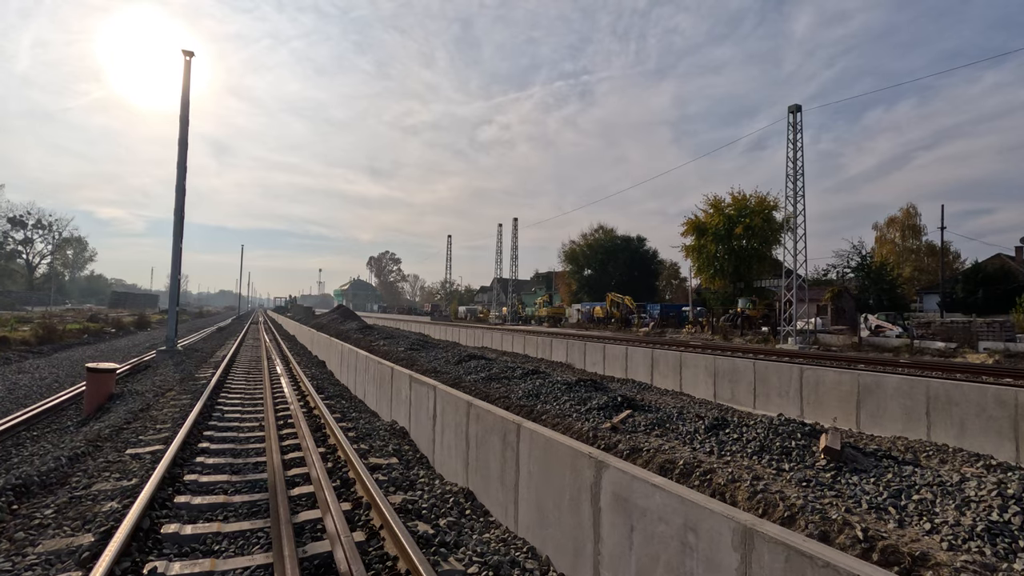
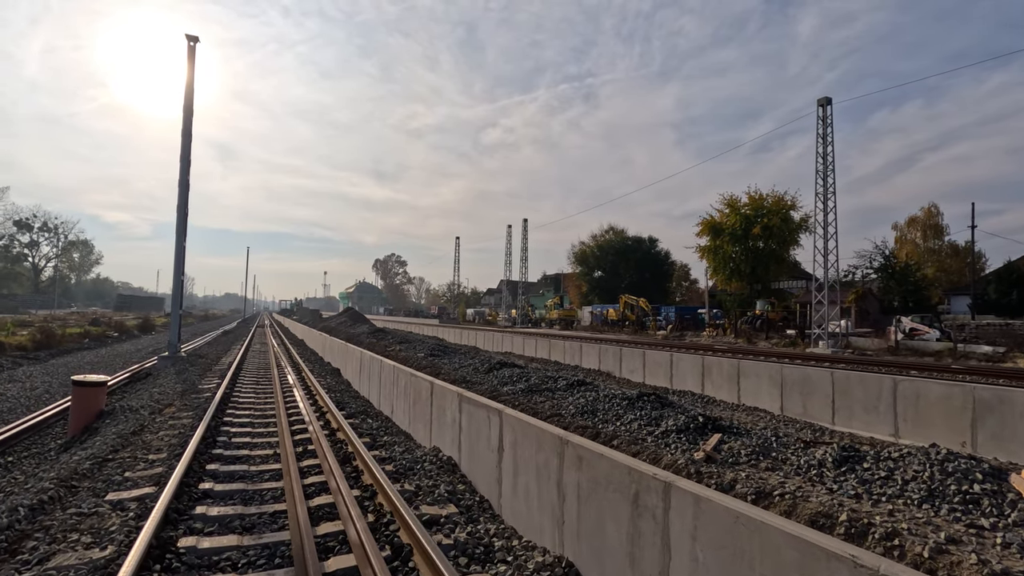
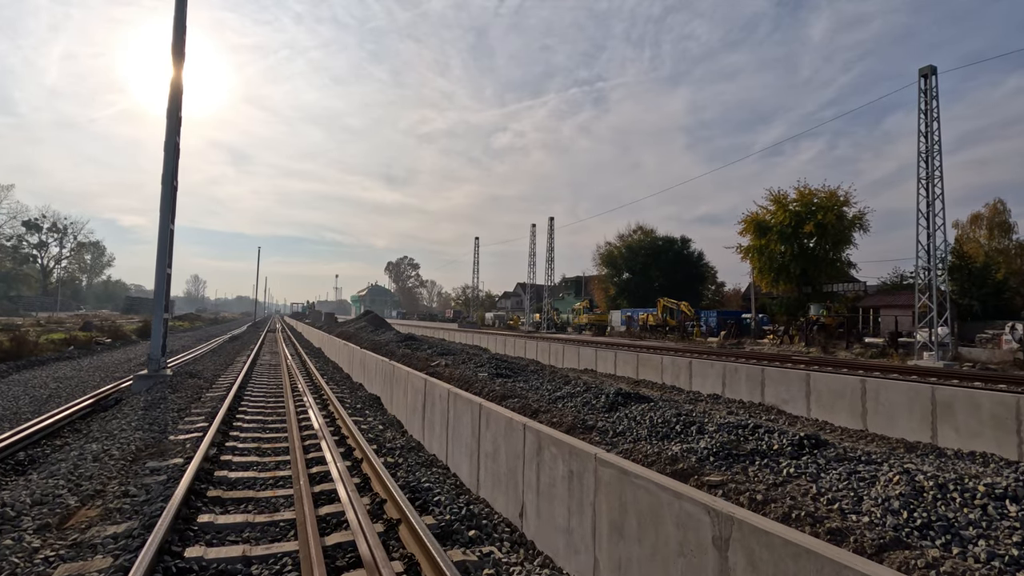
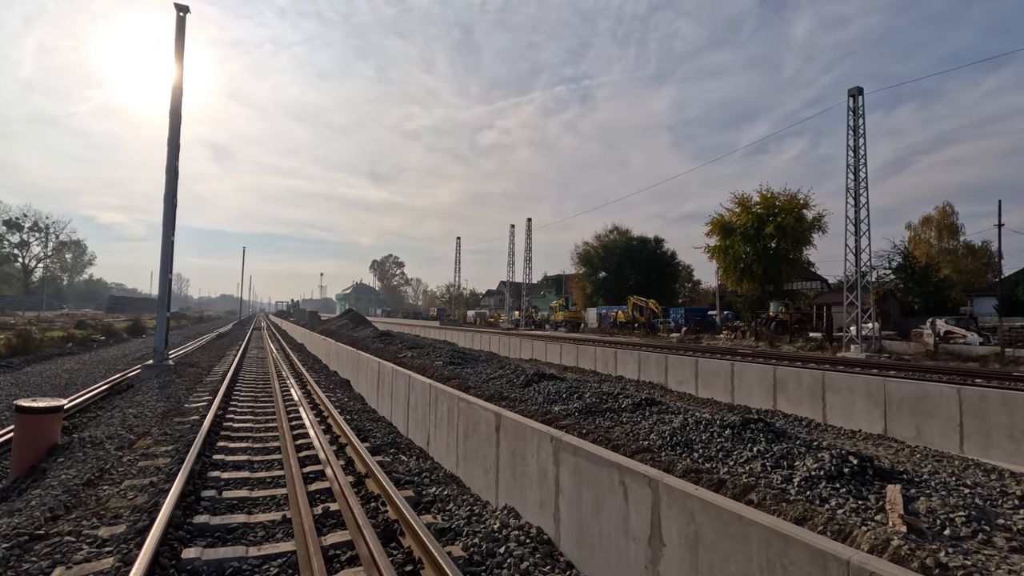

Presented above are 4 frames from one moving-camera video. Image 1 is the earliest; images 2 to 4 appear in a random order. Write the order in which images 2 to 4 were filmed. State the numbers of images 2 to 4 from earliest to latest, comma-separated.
2, 4, 3
